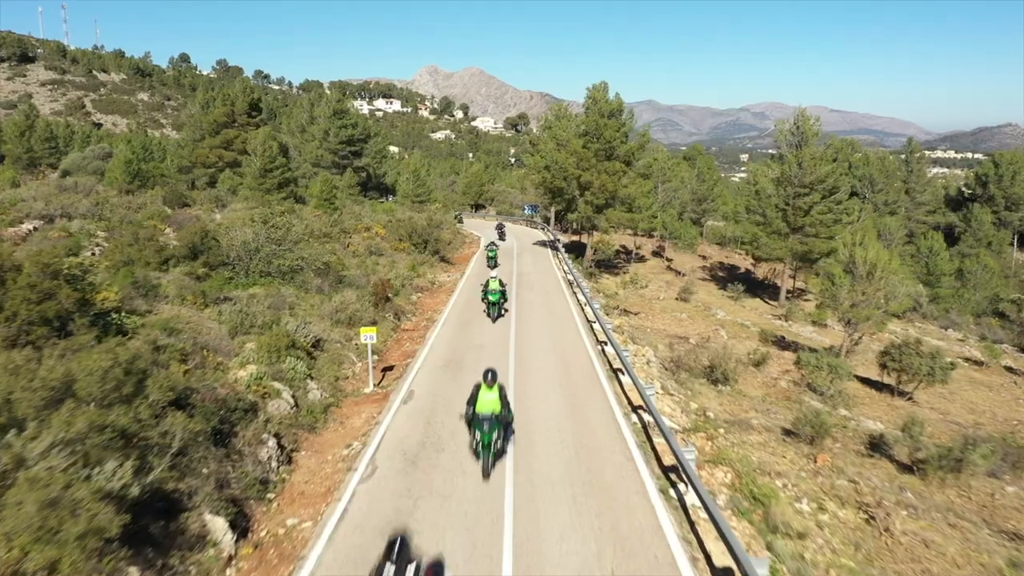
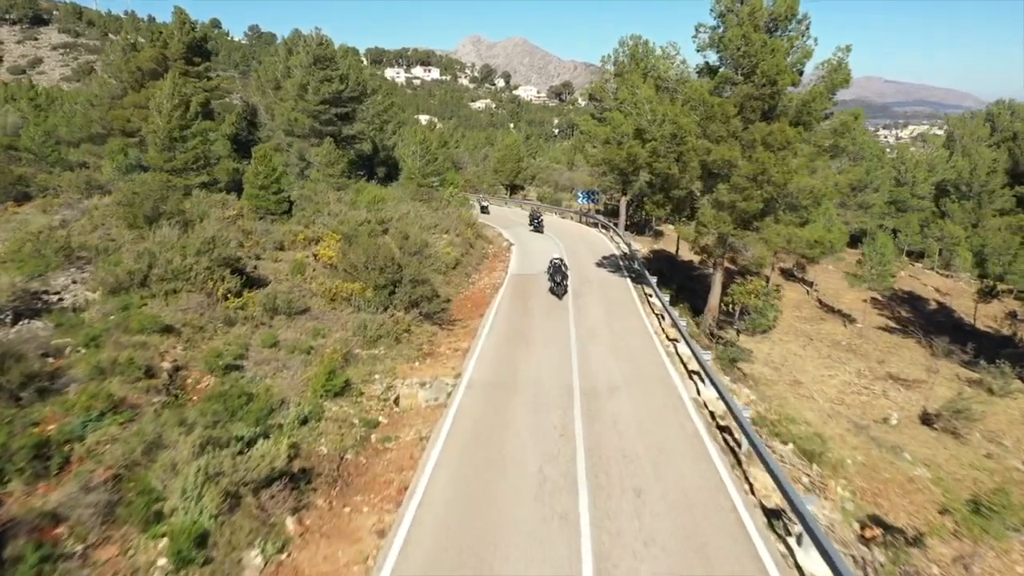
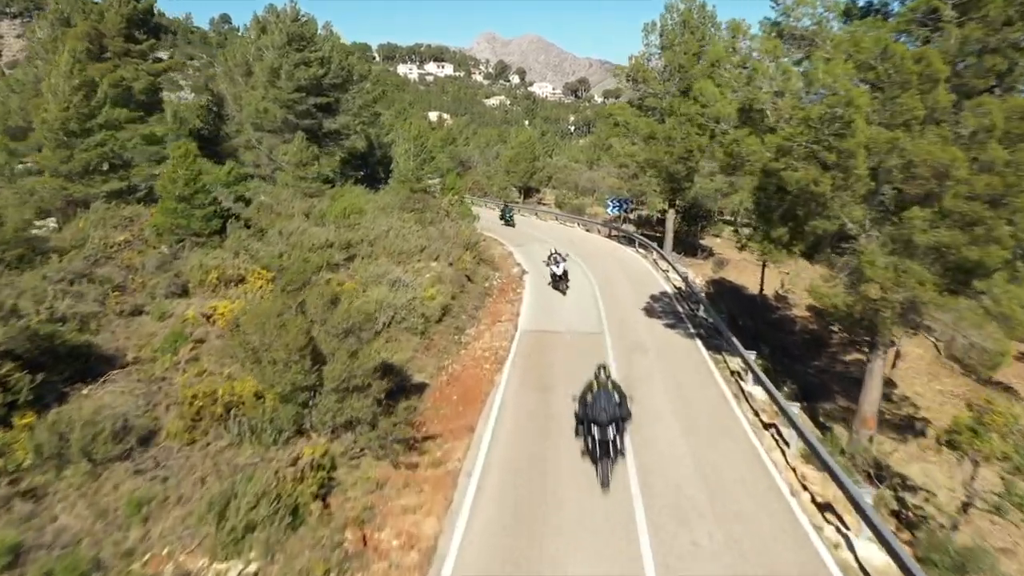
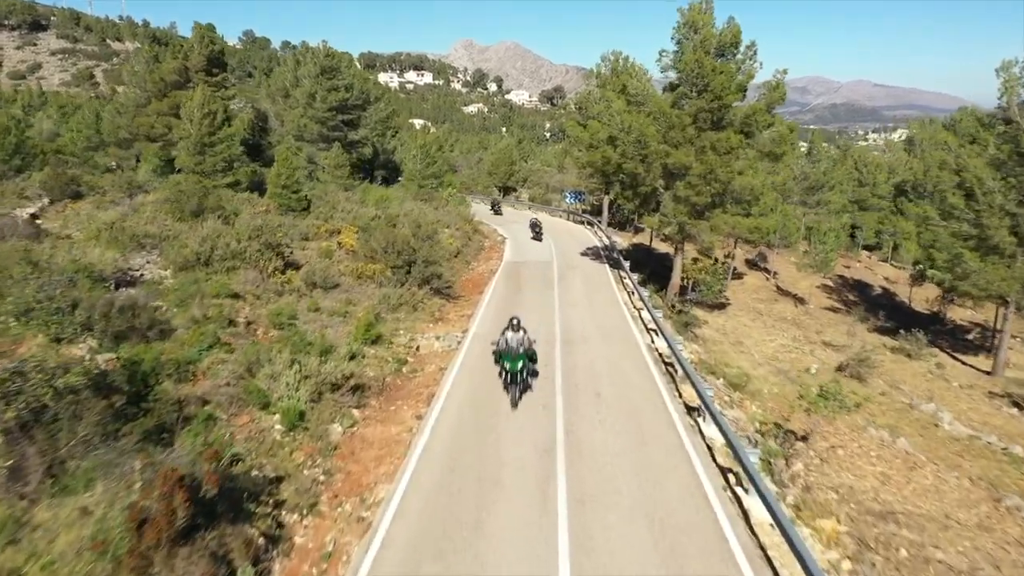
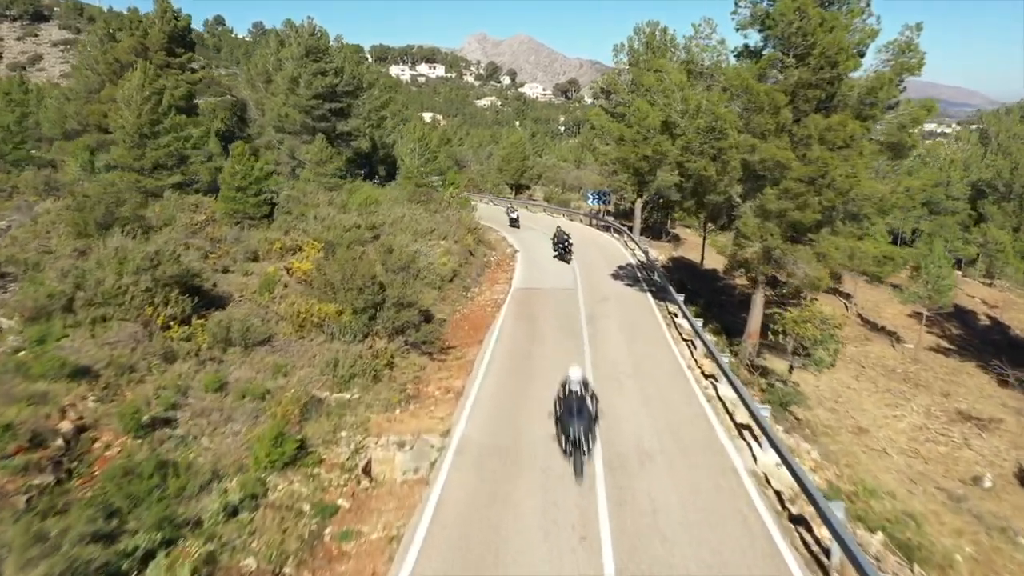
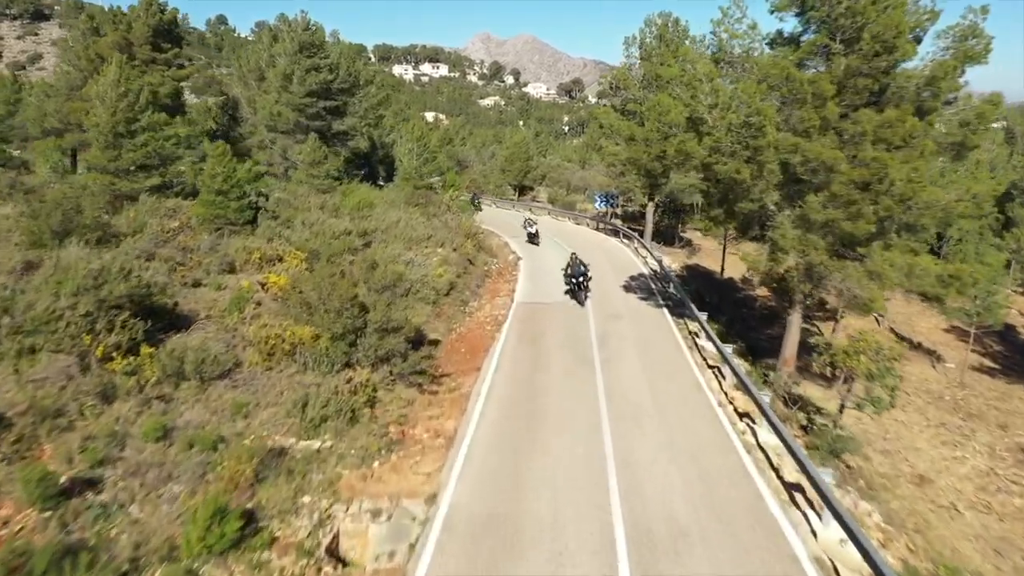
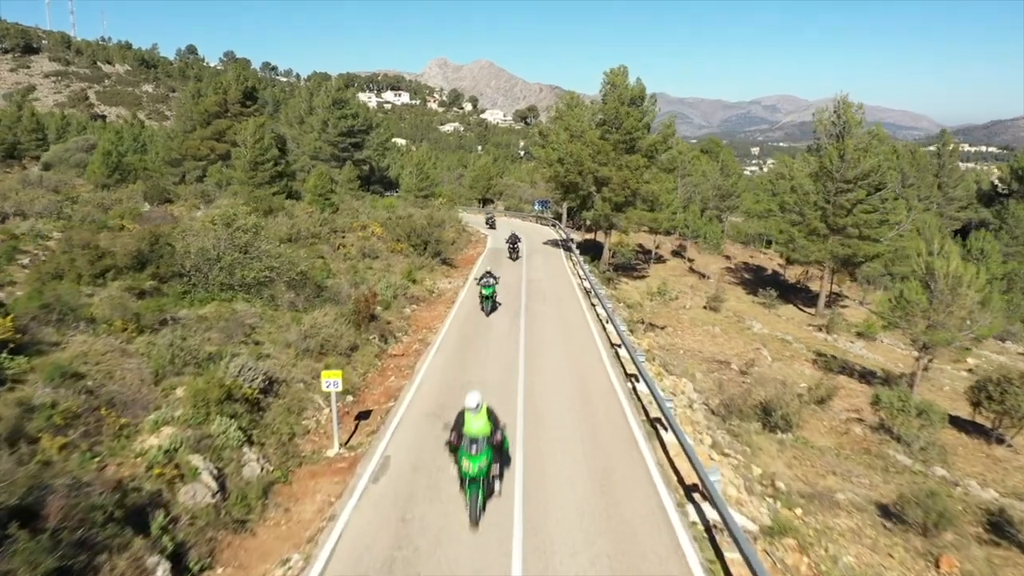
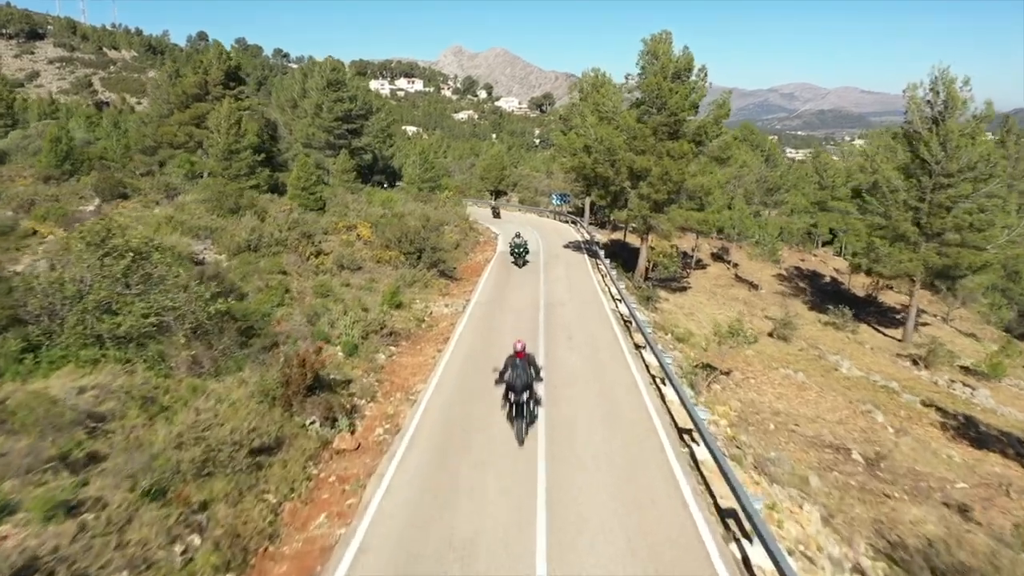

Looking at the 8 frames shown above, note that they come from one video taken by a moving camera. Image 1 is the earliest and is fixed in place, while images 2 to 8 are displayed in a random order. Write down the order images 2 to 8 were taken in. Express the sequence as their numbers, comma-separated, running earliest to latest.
7, 8, 4, 2, 5, 6, 3
